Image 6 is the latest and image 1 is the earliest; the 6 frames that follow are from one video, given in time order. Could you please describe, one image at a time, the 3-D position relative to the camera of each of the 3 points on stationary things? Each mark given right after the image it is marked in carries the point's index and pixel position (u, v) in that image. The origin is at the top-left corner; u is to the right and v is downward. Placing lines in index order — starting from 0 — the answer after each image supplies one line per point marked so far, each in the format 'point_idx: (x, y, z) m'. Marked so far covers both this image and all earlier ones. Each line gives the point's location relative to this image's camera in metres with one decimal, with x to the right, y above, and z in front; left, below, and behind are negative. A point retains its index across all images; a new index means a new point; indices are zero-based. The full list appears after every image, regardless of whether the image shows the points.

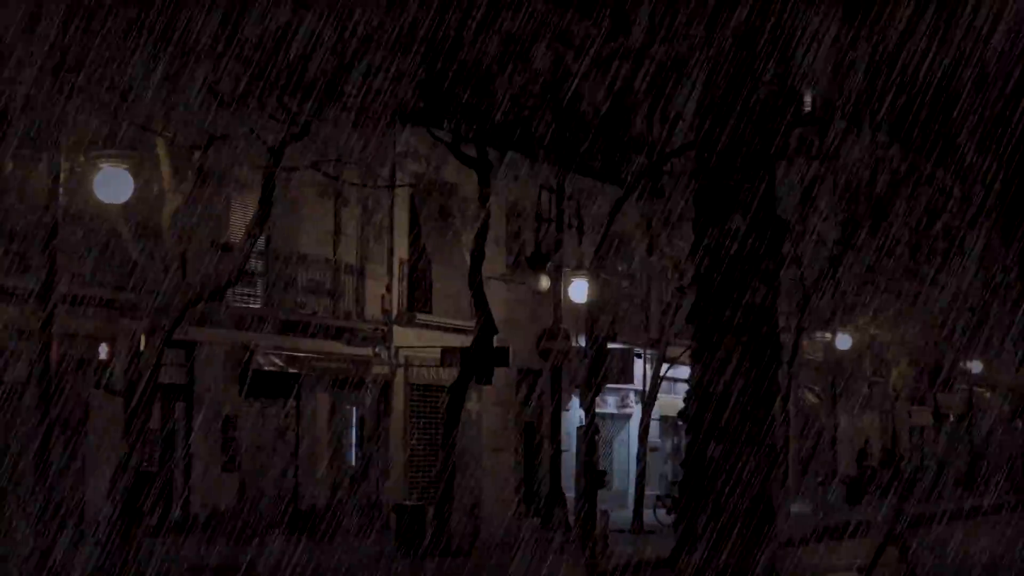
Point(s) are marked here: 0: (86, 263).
0: (-3.7, +0.2, +19.1) m
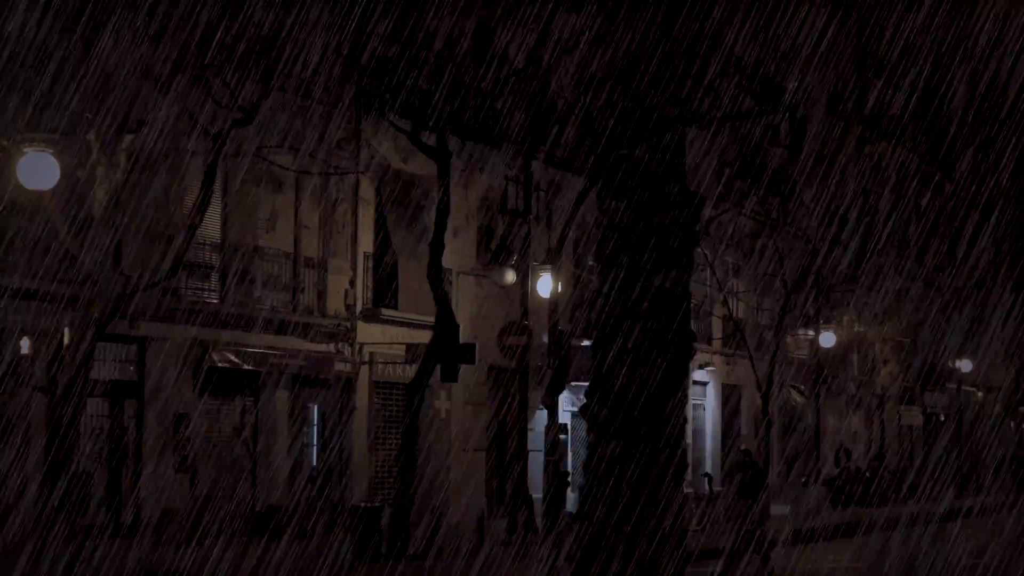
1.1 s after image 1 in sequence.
0: (-4.1, +0.3, +18.4) m
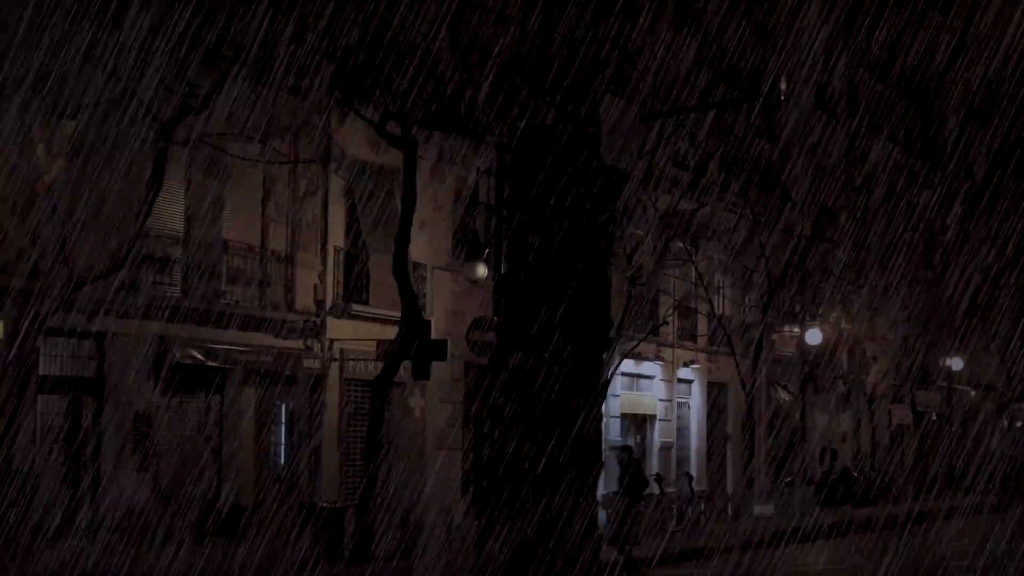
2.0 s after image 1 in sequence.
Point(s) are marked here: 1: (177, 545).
0: (-4.3, +0.3, +17.8) m
1: (-3.0, -2.3, +19.9) m
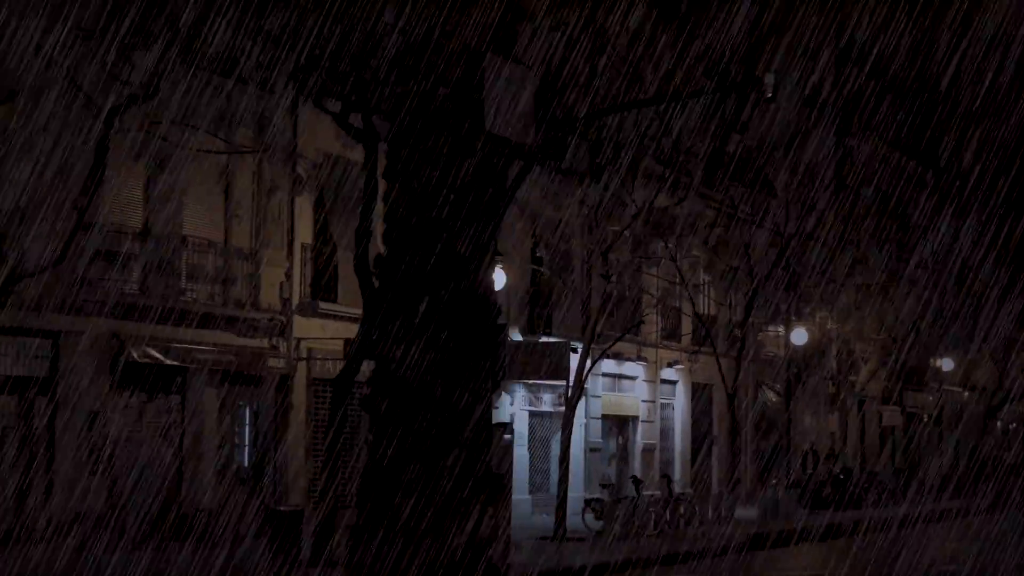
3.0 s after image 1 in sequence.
0: (-4.6, +0.4, +17.2) m
1: (-3.3, -2.3, +19.3) m
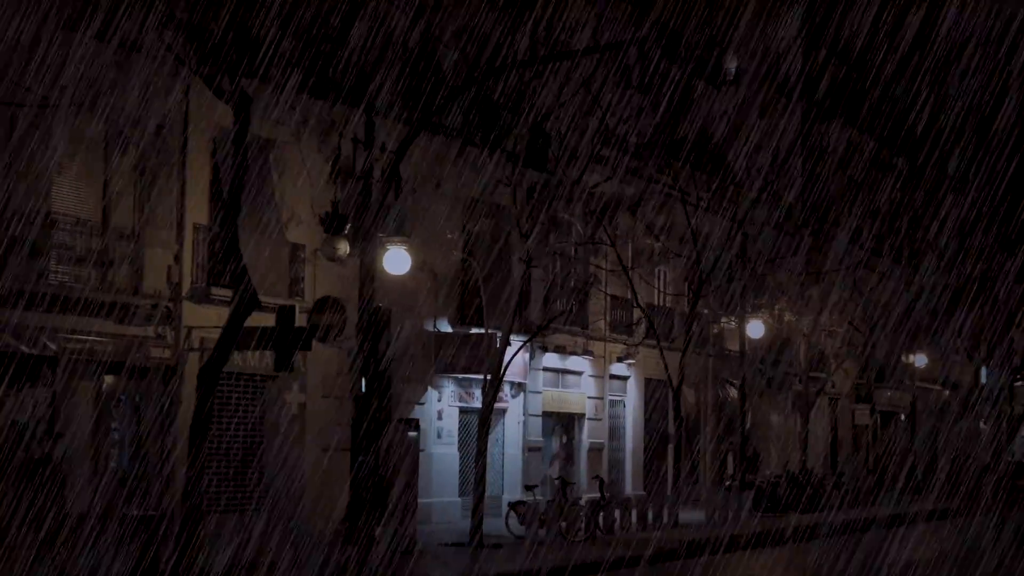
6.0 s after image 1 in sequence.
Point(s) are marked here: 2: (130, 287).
0: (-5.5, +0.5, +15.3) m
1: (-4.2, -2.1, +17.4) m
2: (-3.5, 0.0, +20.3) m
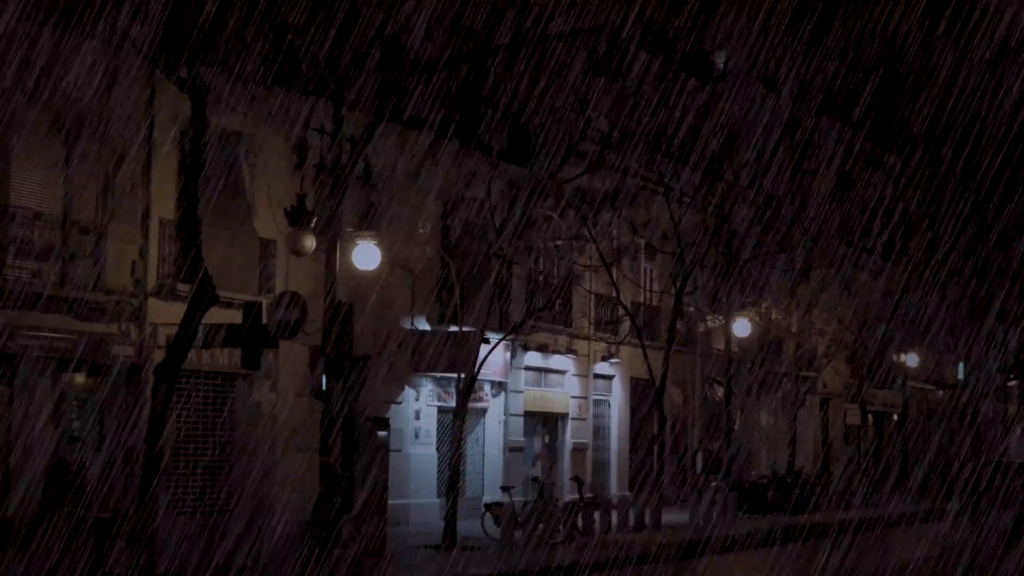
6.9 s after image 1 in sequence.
0: (-5.8, +0.6, +14.7) m
1: (-4.4, -2.1, +16.9) m
2: (-3.7, +0.1, +19.8) m
